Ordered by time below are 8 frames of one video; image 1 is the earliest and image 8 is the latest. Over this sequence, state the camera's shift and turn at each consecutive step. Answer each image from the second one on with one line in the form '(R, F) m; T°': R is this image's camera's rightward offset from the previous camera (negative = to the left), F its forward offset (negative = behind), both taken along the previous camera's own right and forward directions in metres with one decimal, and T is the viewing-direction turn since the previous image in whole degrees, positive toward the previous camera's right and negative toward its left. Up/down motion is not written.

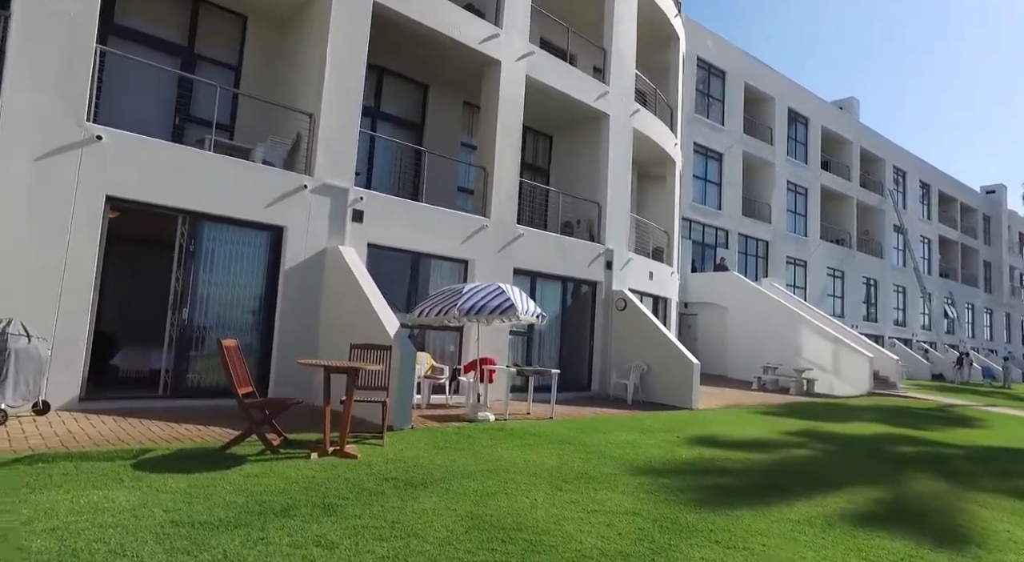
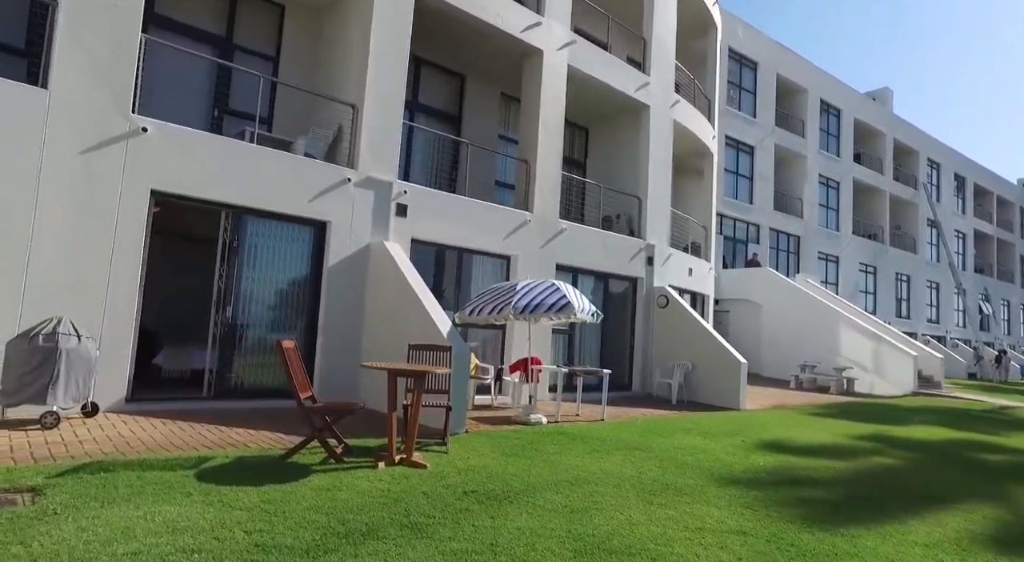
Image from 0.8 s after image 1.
(-0.6, +0.4) m; -1°
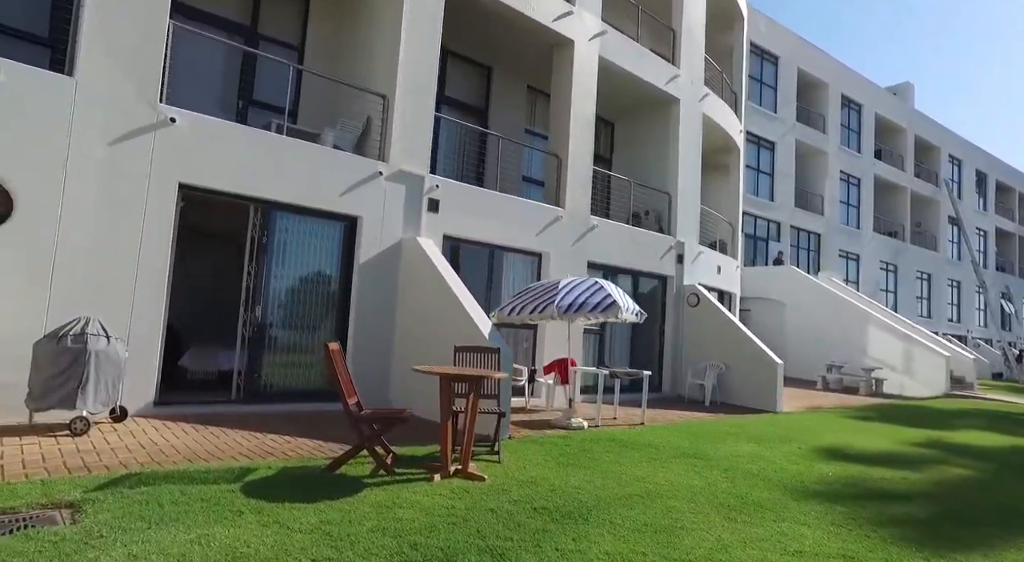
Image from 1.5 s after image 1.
(-0.5, +0.4) m; -1°
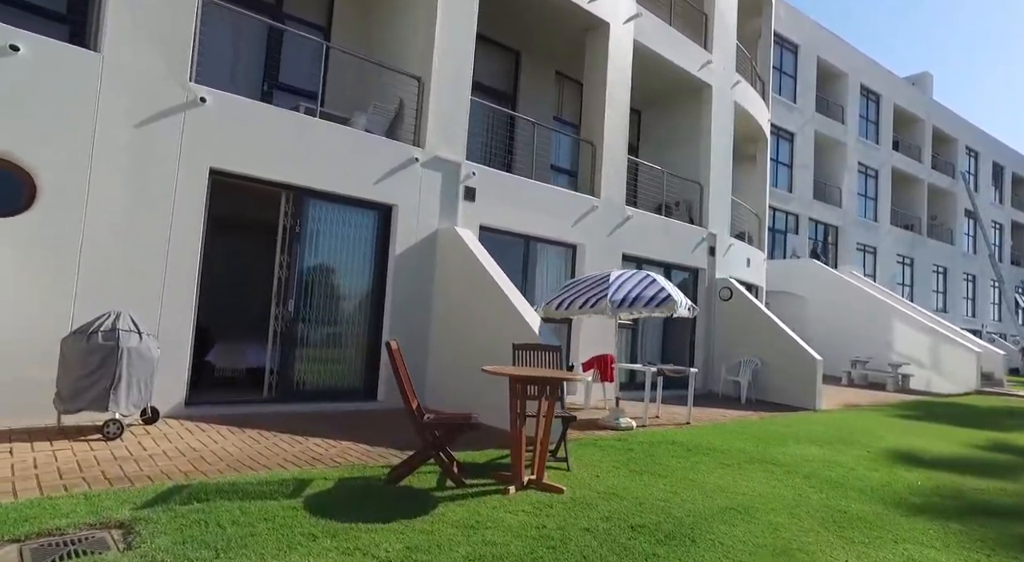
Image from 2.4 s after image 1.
(-0.6, +0.5) m; 0°
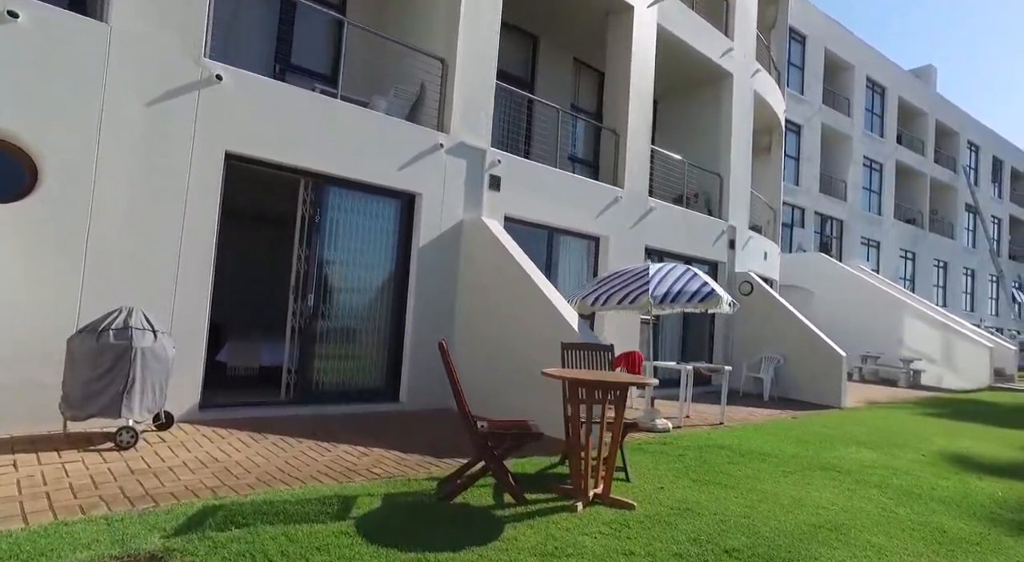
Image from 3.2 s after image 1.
(-0.5, +0.5) m; +1°
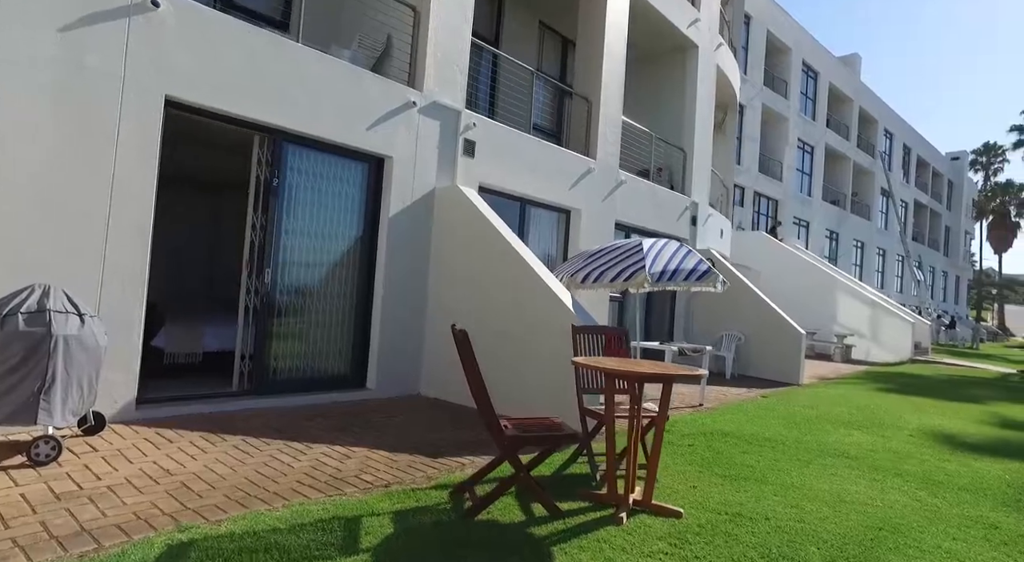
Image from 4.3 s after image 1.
(-0.6, +0.7) m; +6°
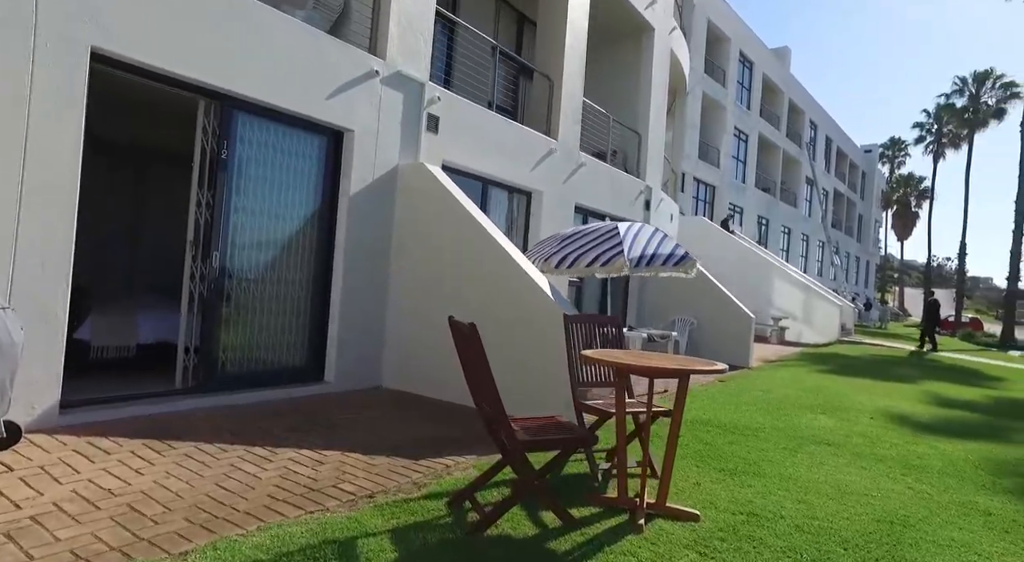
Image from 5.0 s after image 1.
(-0.4, +0.4) m; +6°
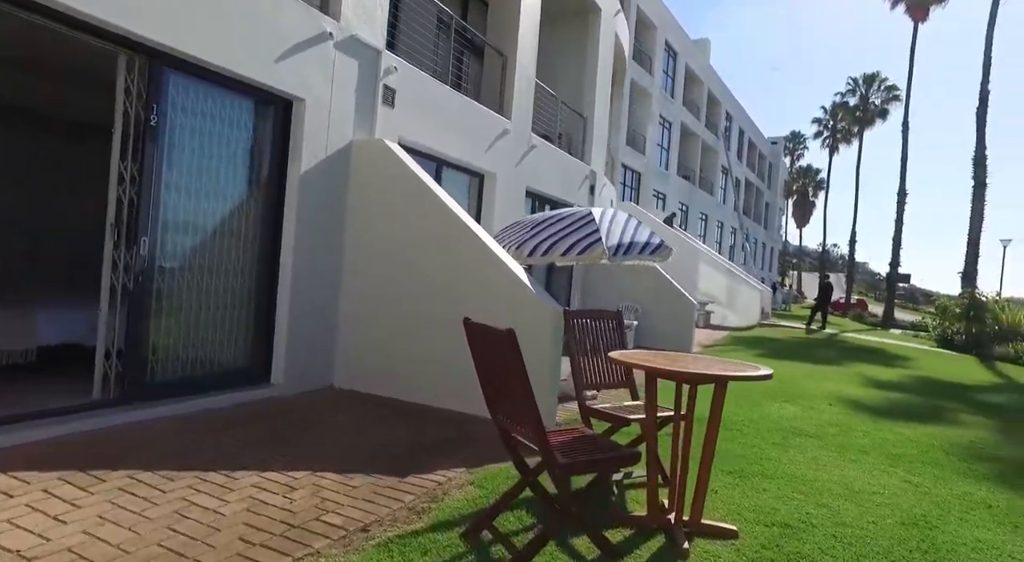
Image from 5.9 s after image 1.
(-0.5, +0.5) m; +8°
